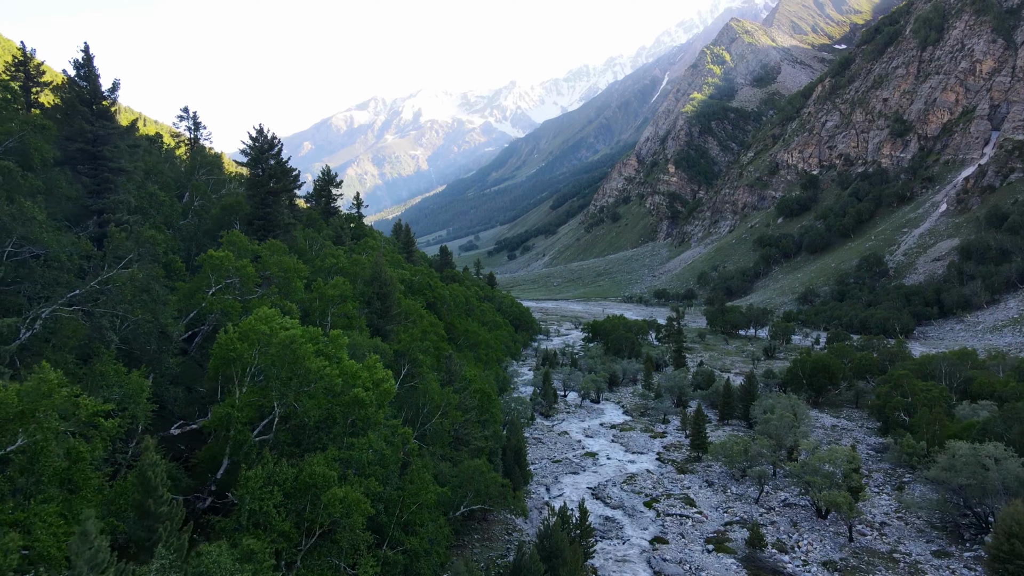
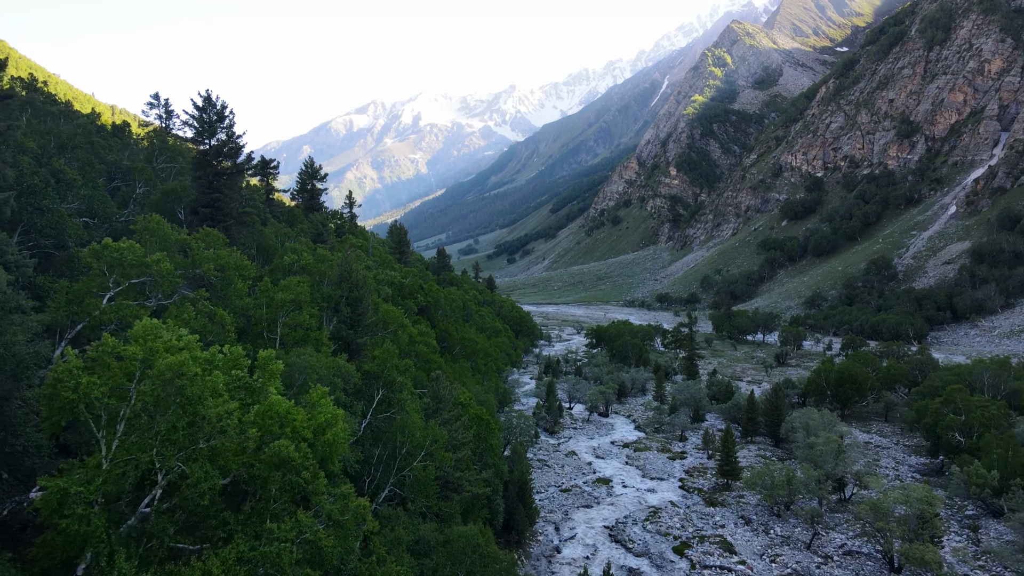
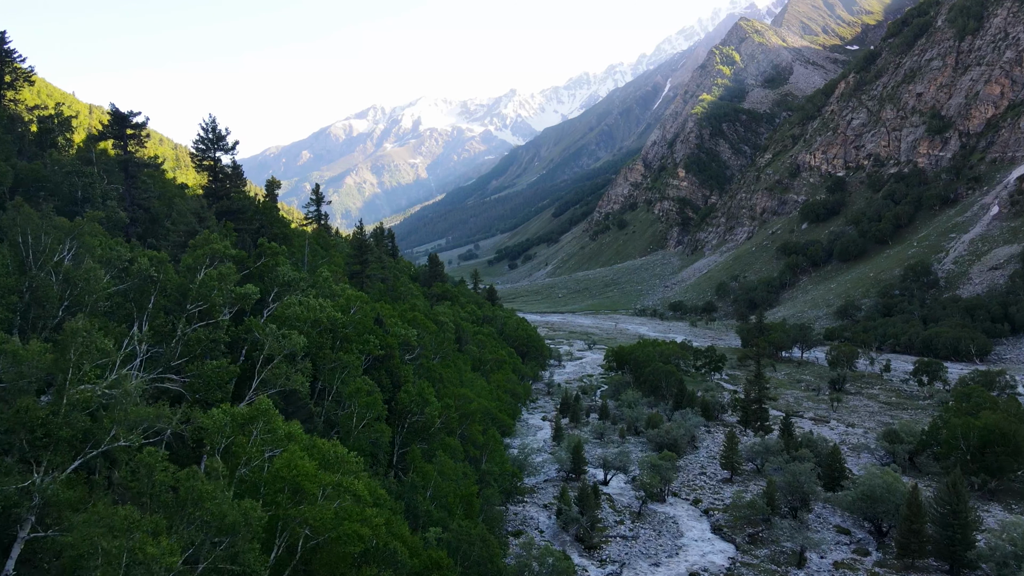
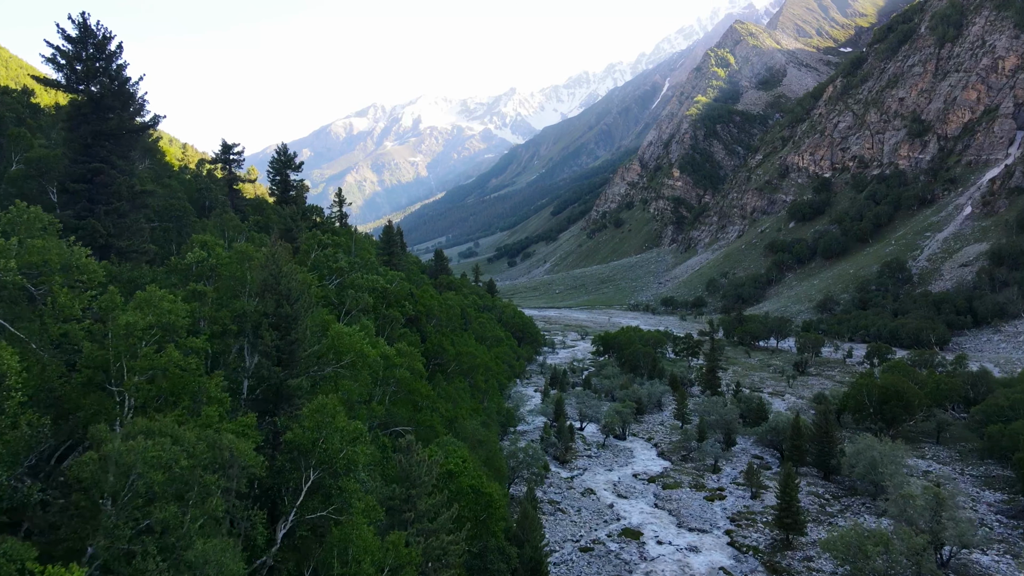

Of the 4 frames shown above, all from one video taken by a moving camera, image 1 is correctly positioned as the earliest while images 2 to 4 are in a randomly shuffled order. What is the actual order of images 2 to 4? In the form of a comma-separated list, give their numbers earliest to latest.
2, 4, 3
